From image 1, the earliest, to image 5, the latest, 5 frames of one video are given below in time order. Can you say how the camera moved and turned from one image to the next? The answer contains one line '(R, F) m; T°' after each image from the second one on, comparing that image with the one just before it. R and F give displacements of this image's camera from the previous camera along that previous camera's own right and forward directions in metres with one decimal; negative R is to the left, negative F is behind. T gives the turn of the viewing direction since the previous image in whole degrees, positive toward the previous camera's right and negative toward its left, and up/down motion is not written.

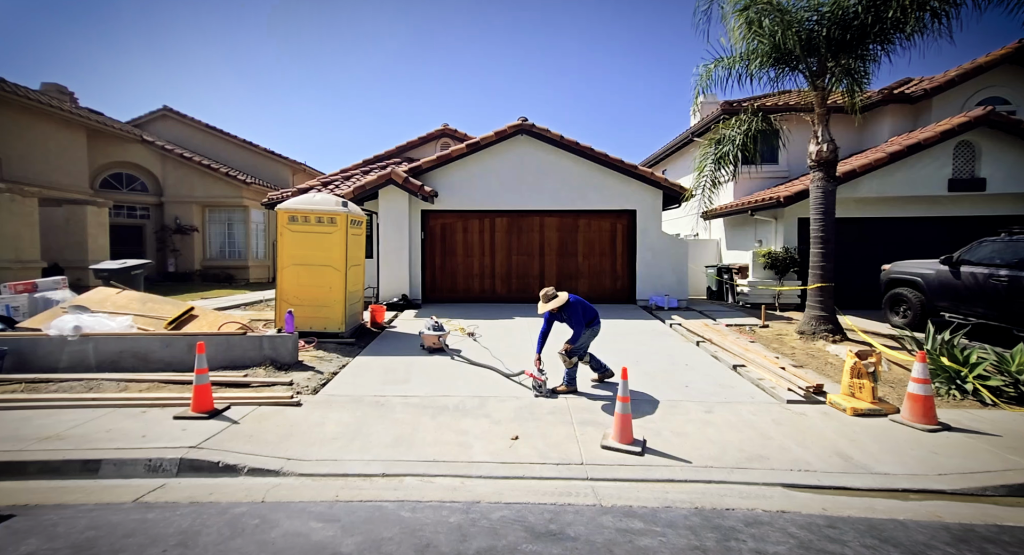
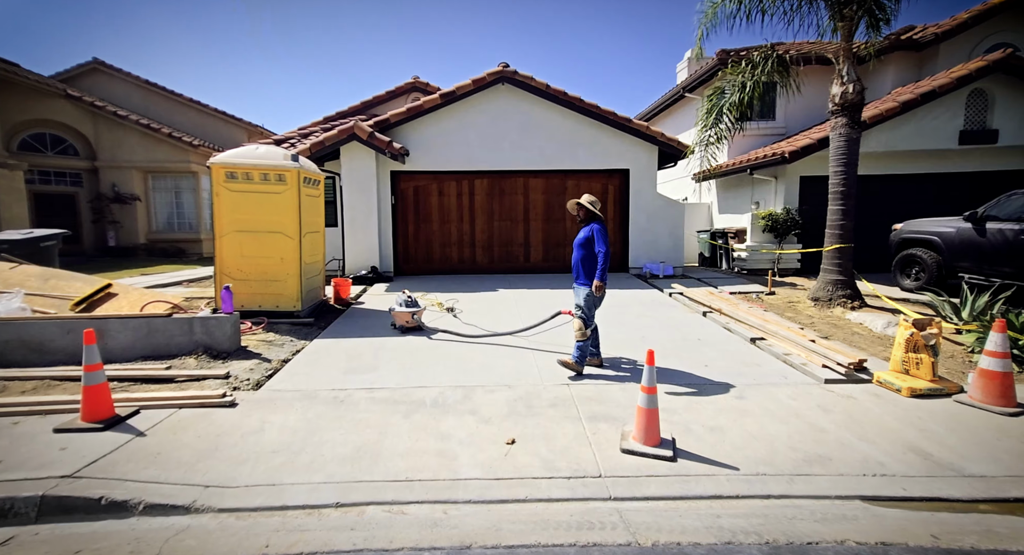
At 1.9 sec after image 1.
(-0.1, +1.1) m; +3°
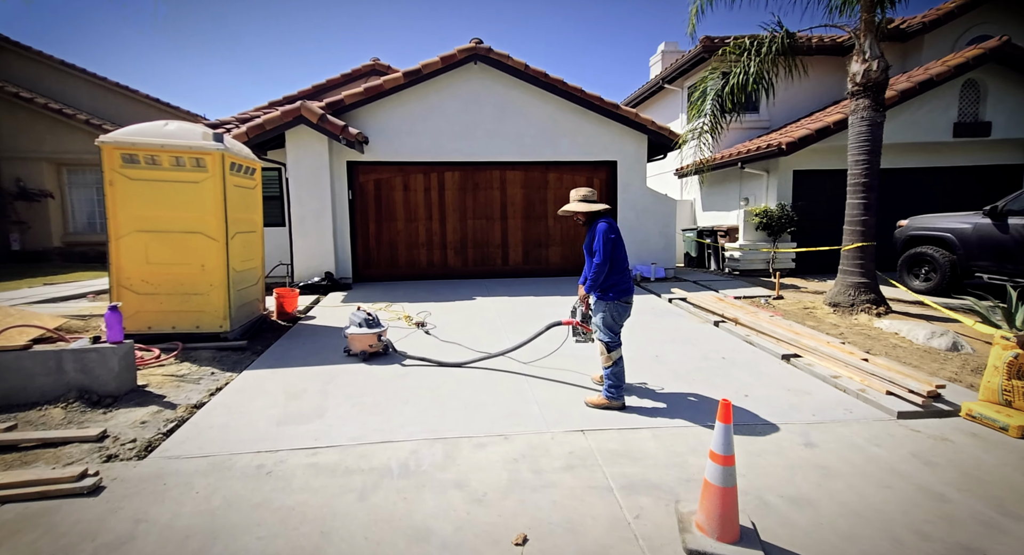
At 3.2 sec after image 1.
(-0.2, +1.2) m; +4°
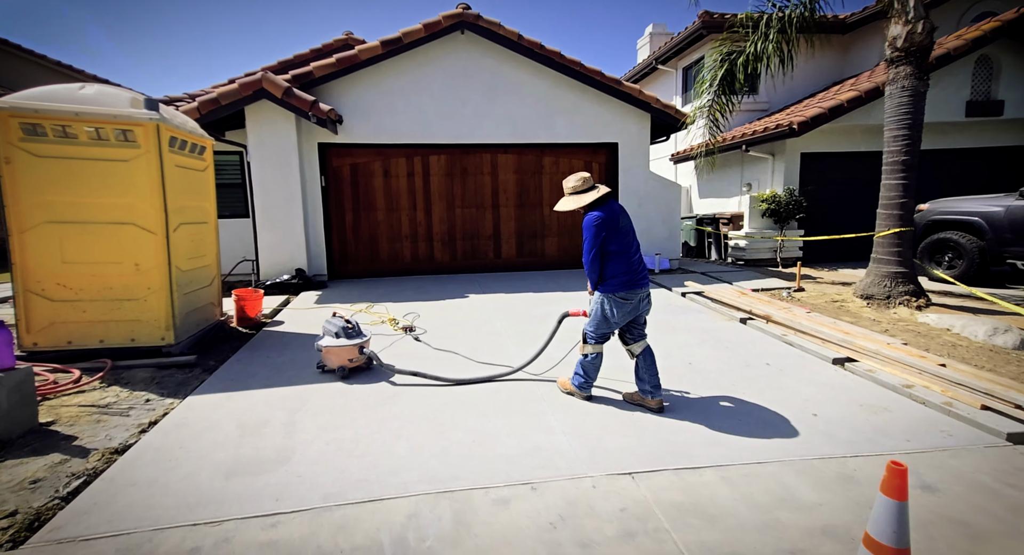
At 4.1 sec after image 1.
(-0.2, +0.9) m; +2°
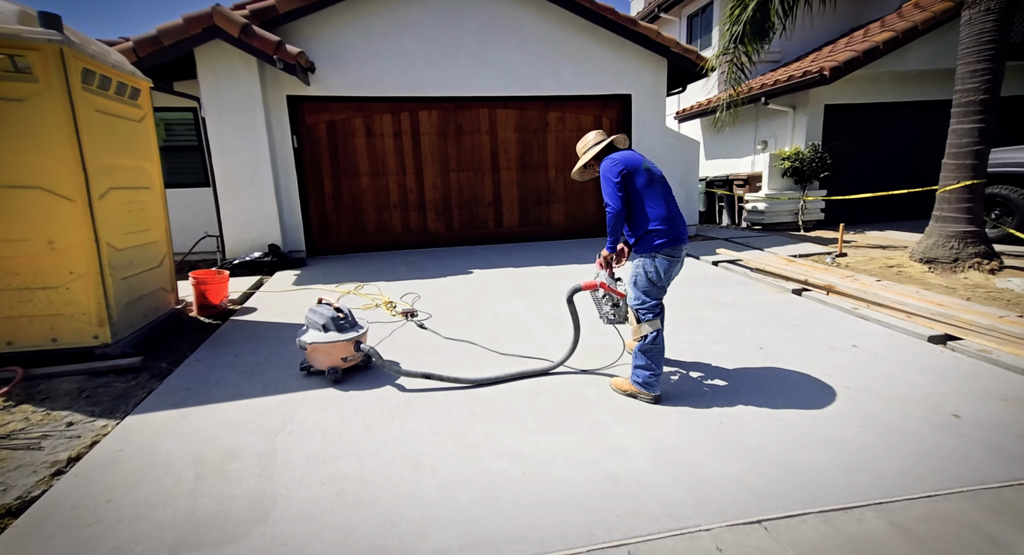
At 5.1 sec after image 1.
(-0.4, +0.9) m; +2°
